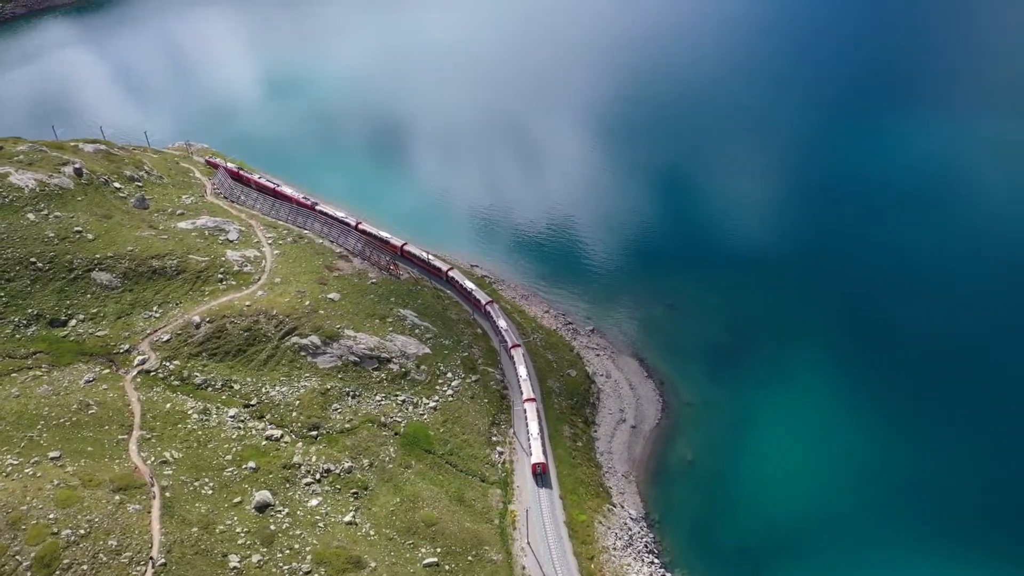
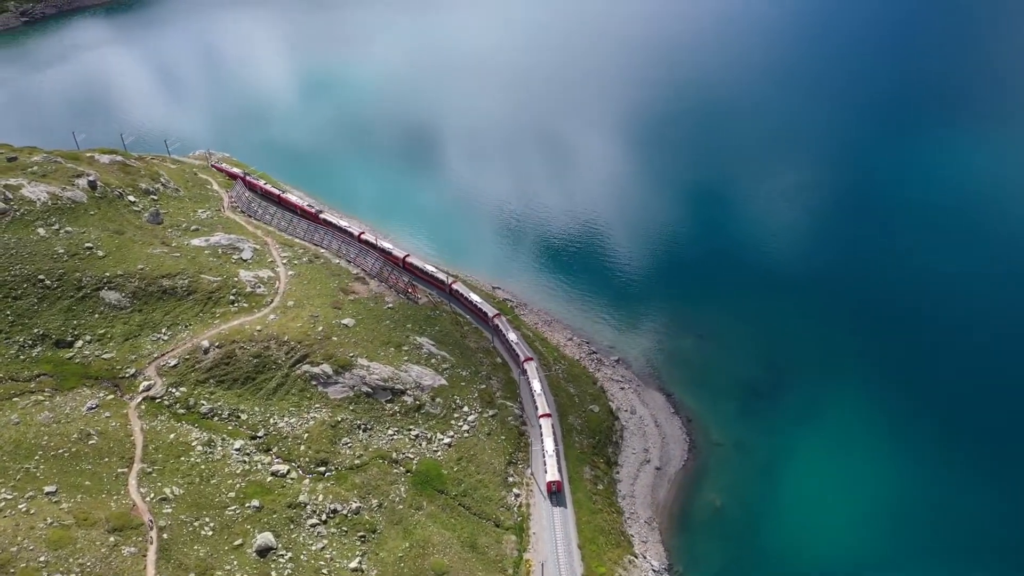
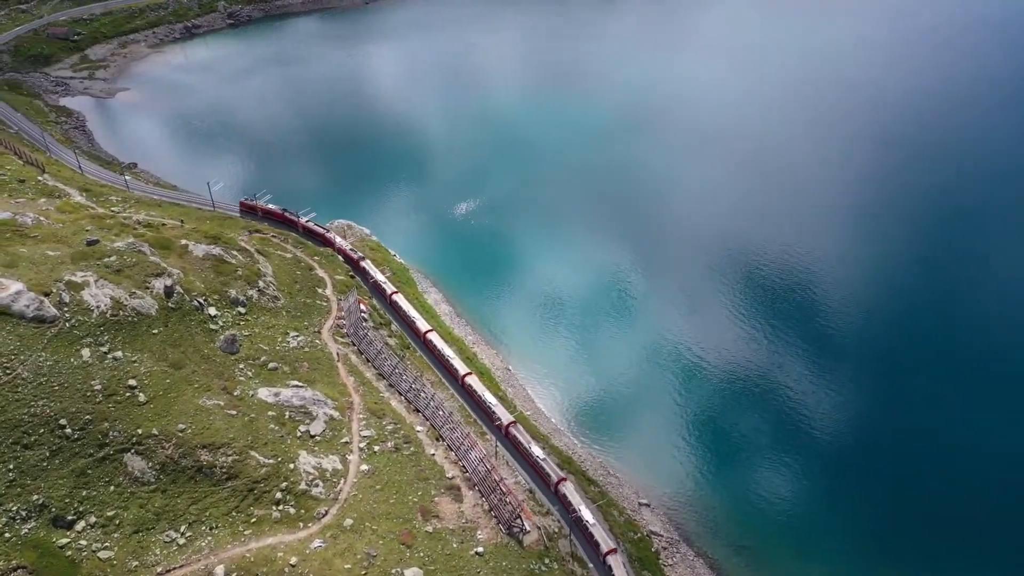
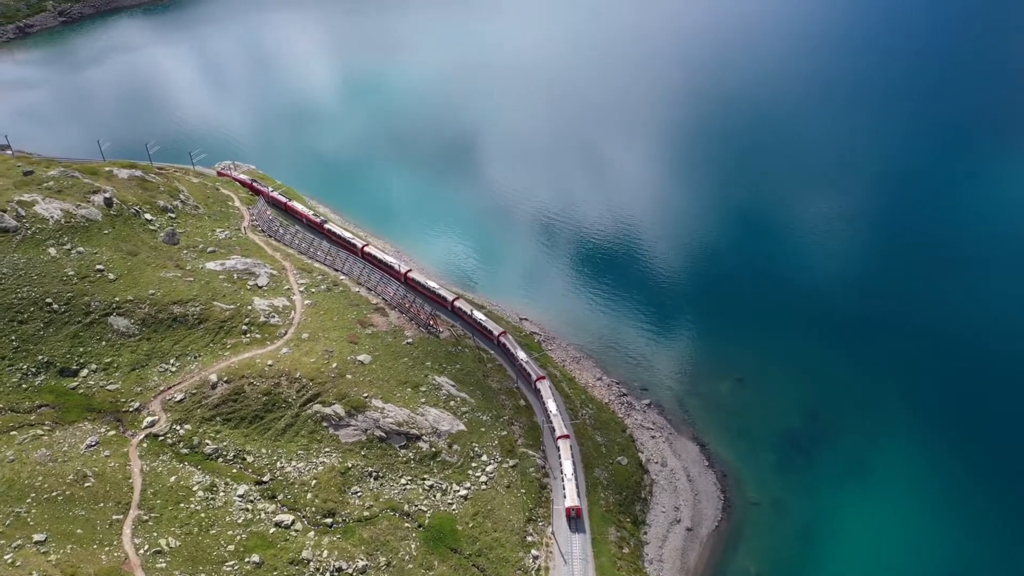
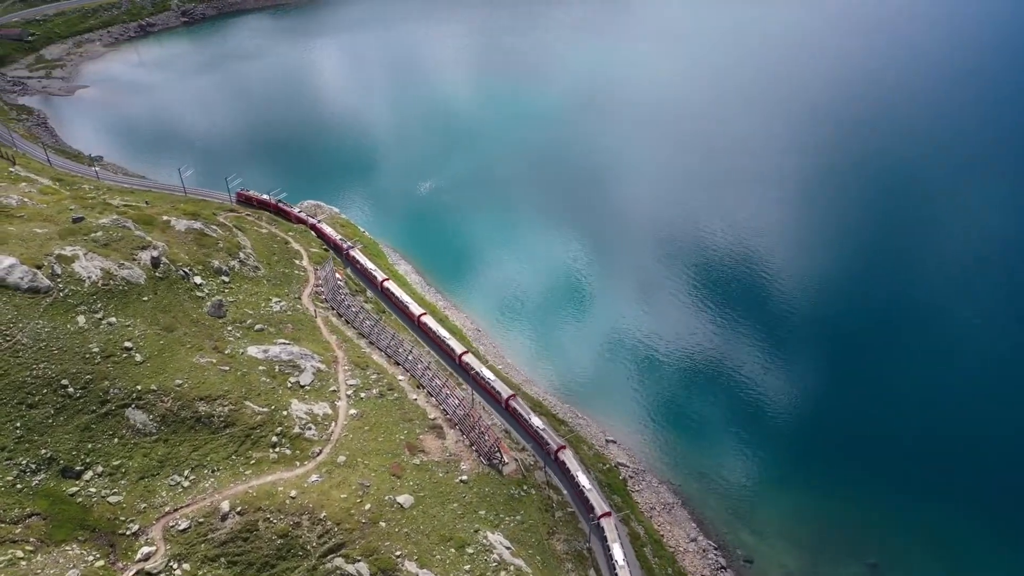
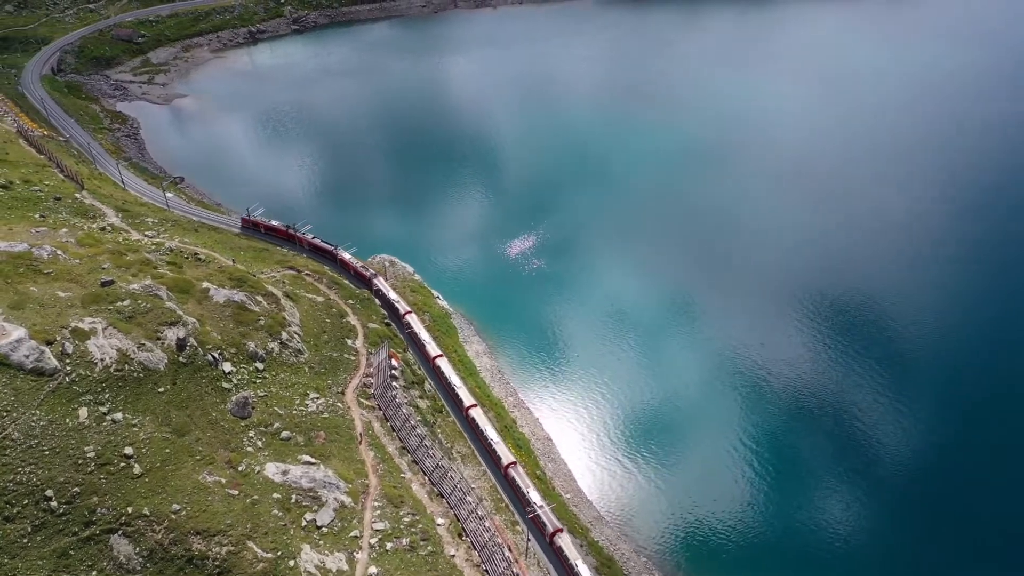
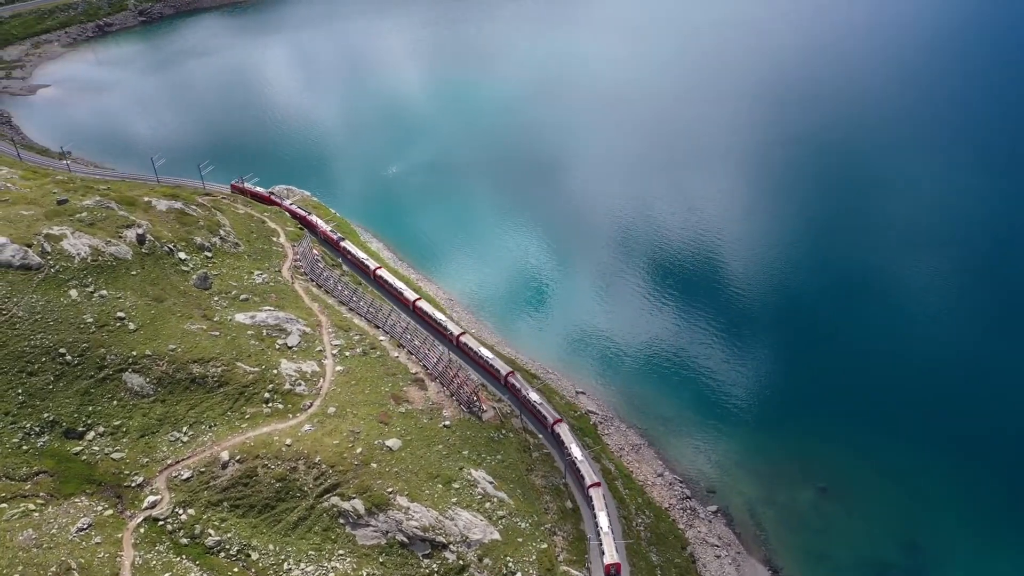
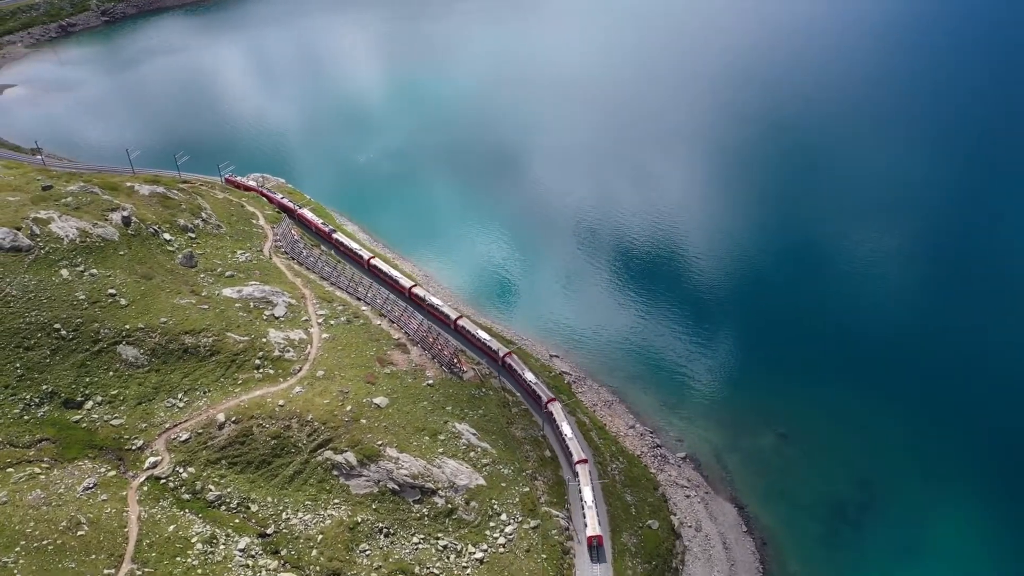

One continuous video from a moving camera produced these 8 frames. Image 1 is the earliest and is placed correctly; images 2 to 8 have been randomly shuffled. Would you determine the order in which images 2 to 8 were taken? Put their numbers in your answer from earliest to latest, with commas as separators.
2, 4, 8, 7, 5, 3, 6
